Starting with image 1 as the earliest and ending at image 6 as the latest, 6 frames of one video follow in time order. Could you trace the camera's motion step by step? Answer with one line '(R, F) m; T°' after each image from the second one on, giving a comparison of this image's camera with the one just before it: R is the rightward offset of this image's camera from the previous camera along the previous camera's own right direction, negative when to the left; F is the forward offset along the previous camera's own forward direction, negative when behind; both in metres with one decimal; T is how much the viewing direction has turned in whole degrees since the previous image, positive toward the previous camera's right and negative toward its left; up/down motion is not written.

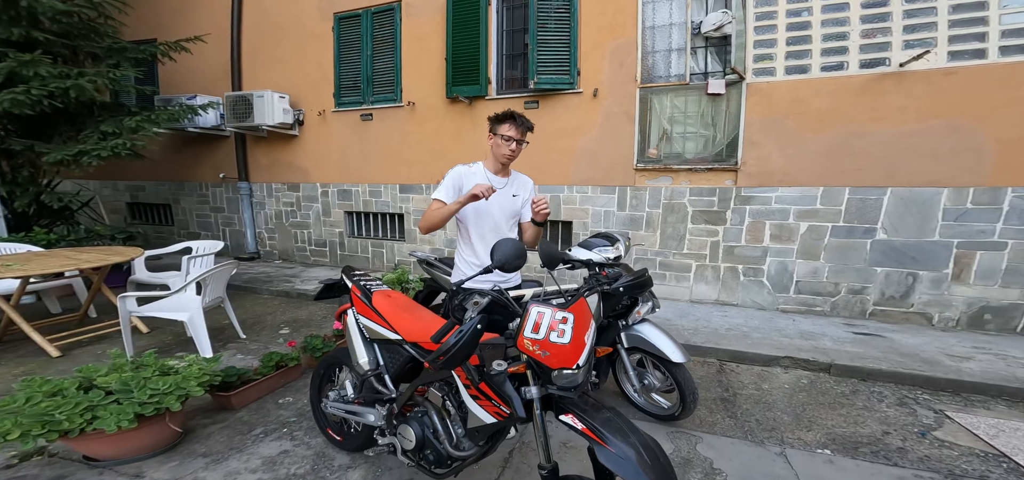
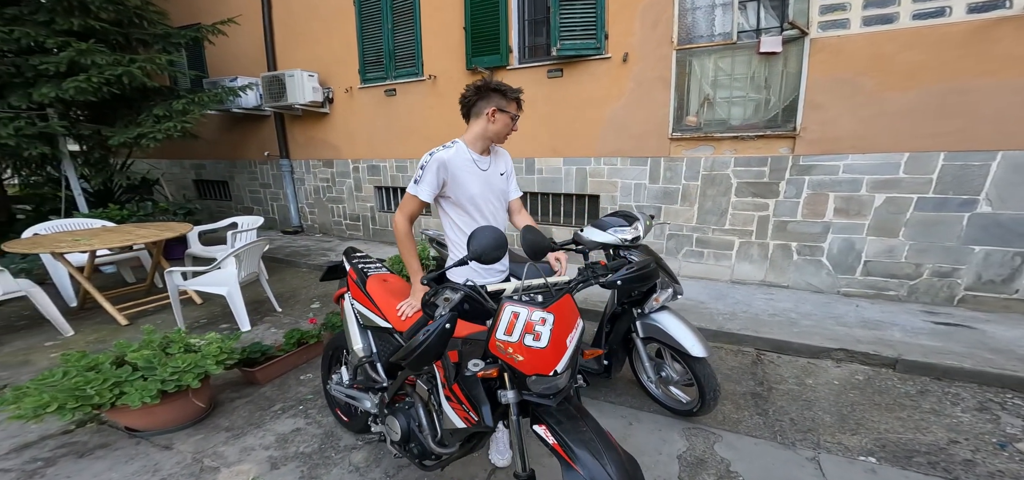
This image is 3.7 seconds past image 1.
(+0.2, +0.1) m; -7°
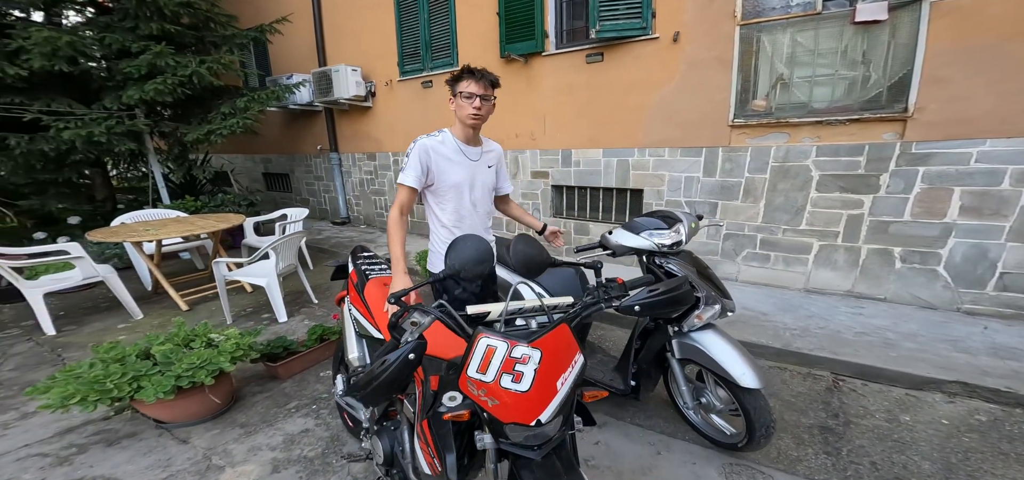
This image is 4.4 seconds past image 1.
(+0.2, +0.2) m; -8°
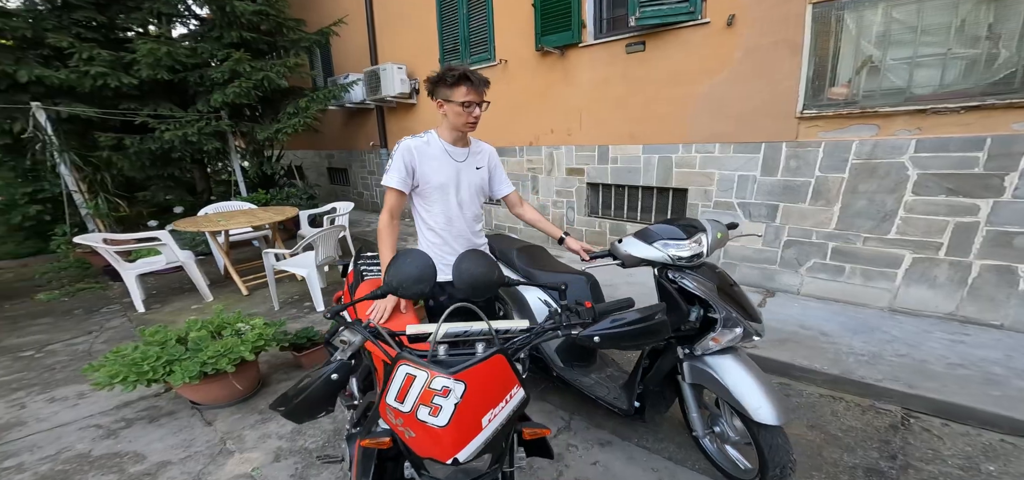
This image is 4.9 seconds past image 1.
(+0.3, +0.1) m; -9°
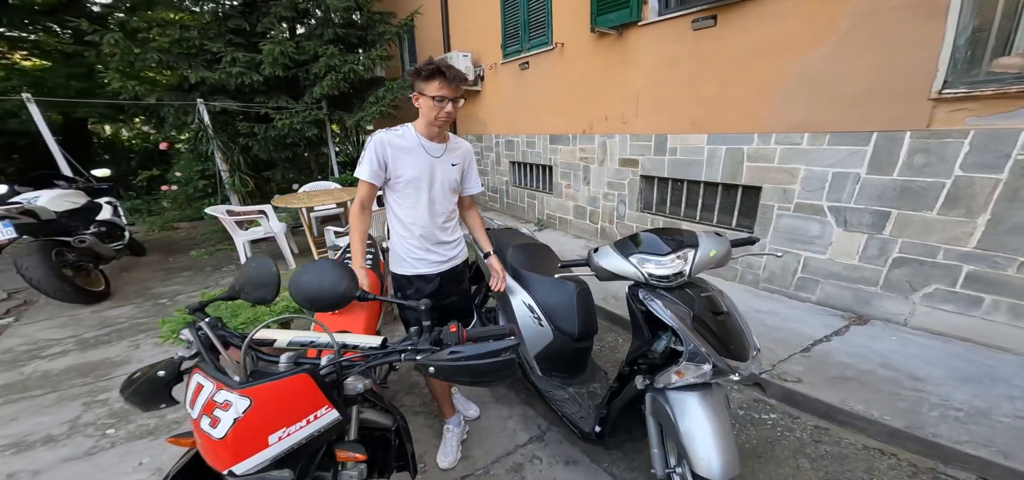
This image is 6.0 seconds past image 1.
(+0.5, +0.1) m; -14°
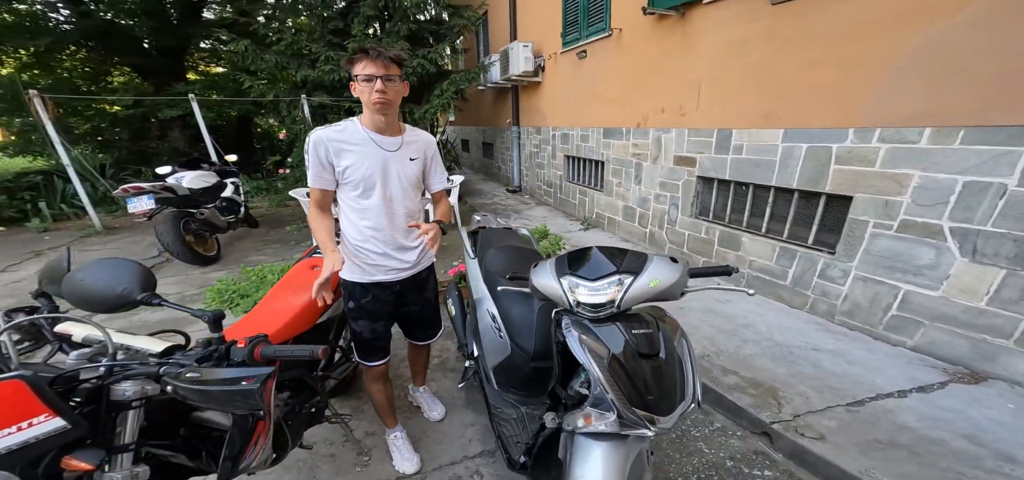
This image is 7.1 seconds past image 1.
(+0.6, +0.2) m; -15°
